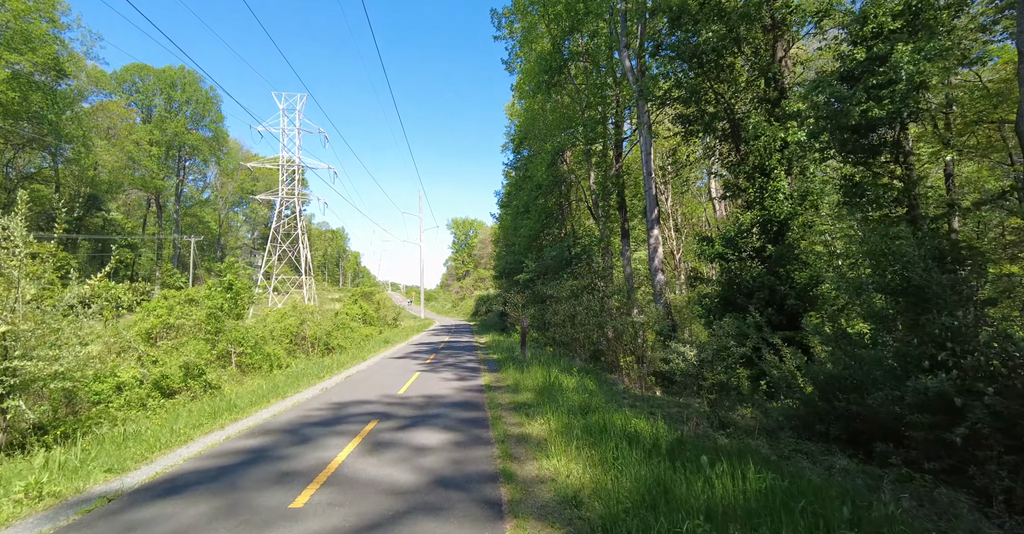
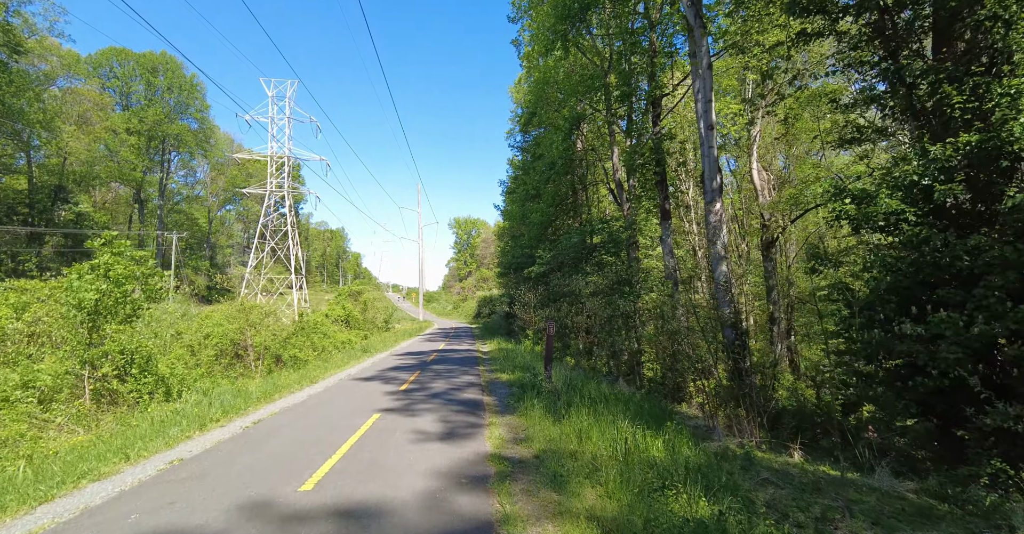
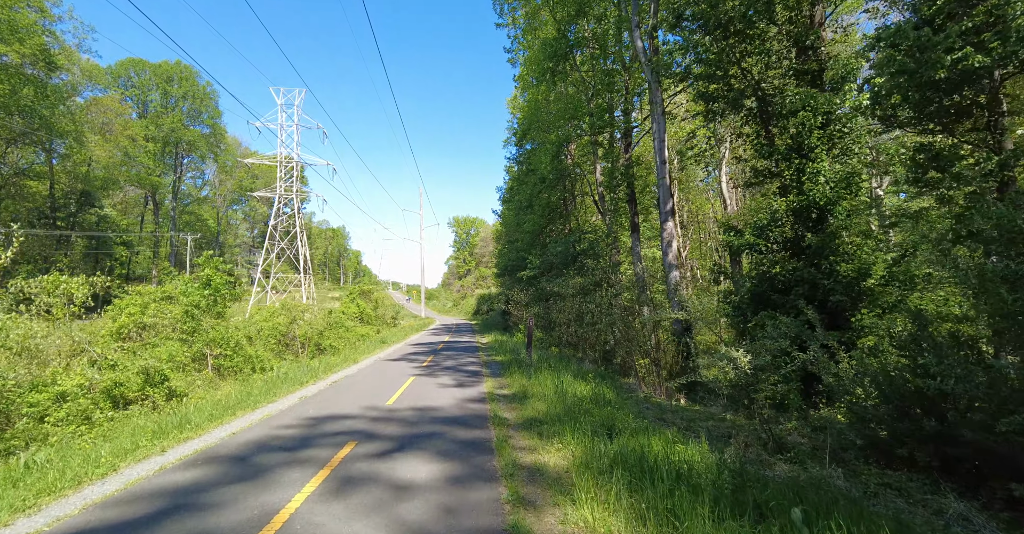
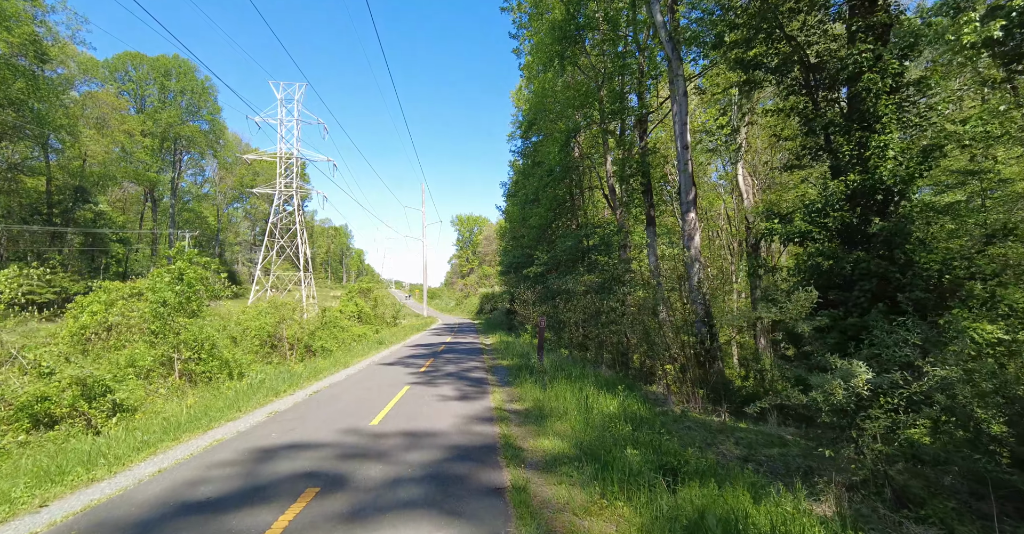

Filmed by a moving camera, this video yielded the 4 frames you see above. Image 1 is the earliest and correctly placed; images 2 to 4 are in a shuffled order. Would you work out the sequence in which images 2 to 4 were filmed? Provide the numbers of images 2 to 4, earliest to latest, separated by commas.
3, 4, 2
